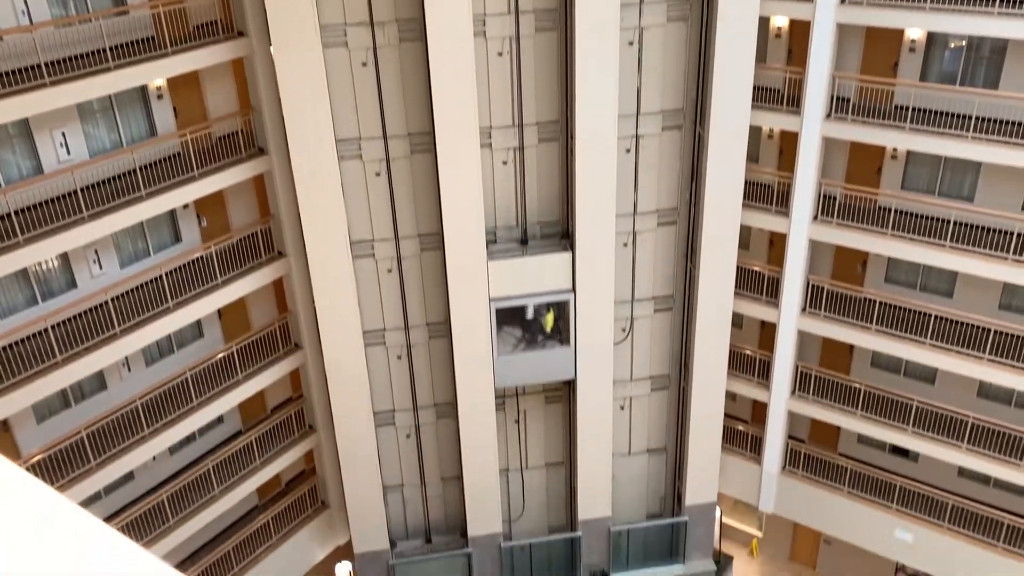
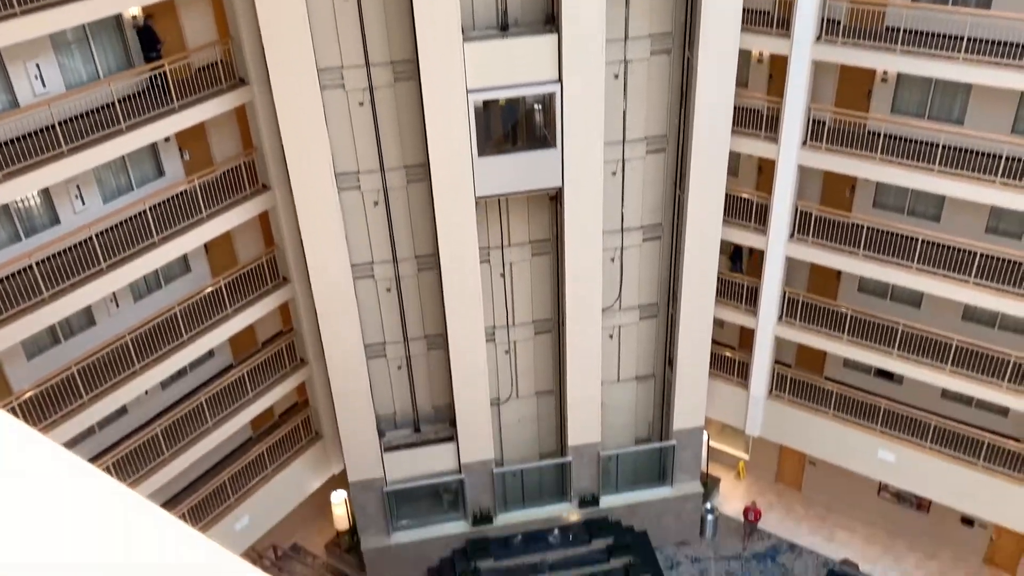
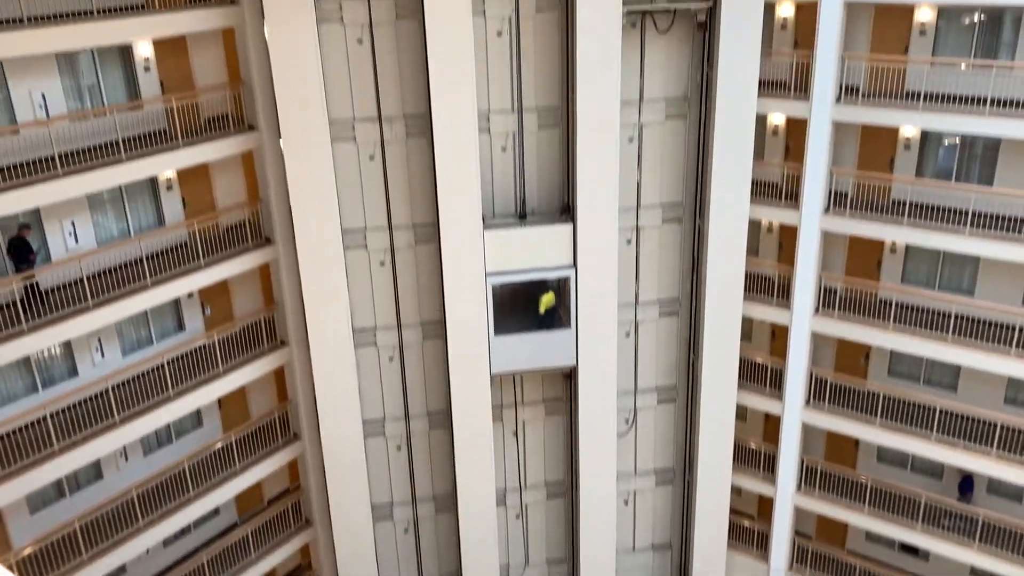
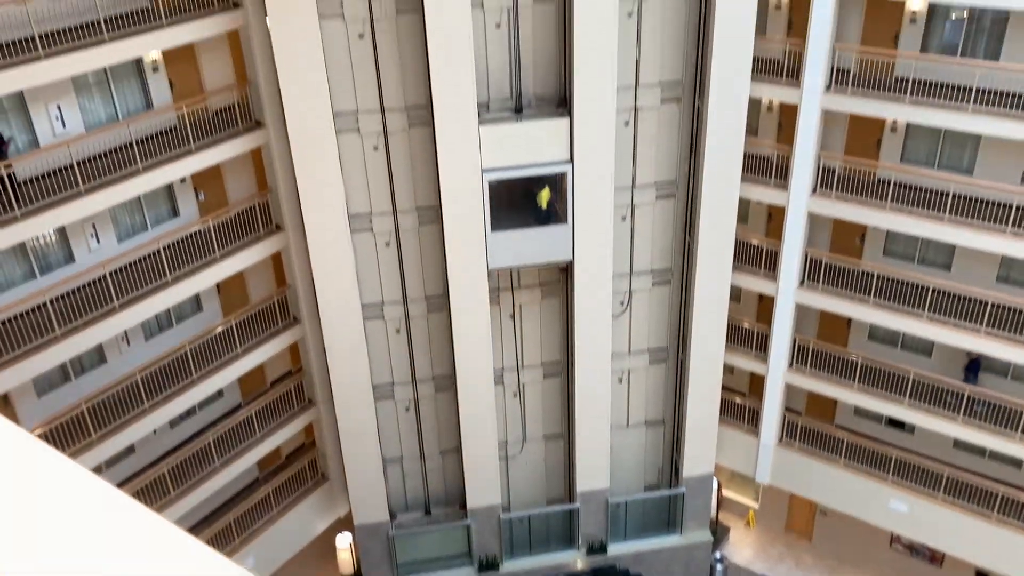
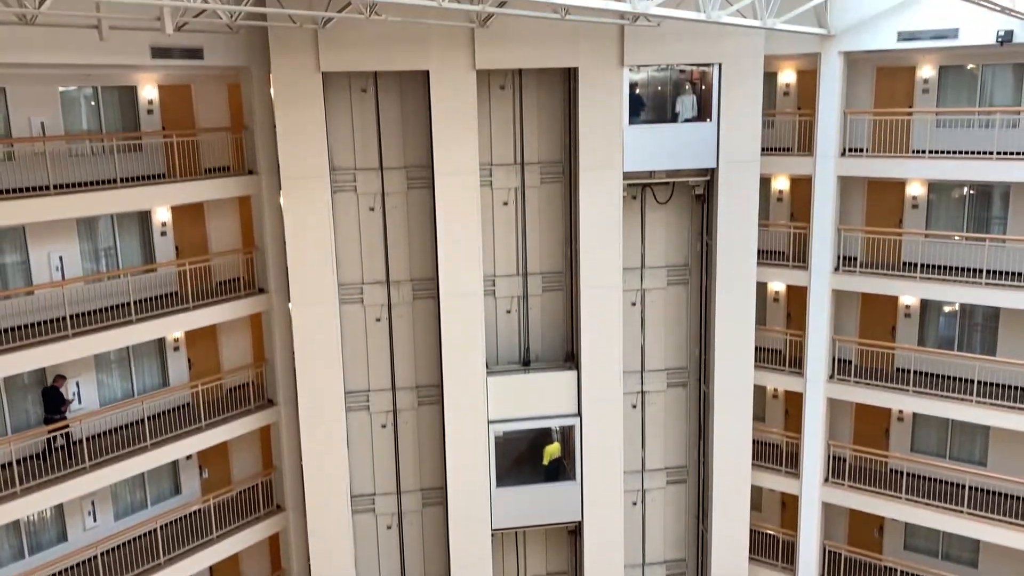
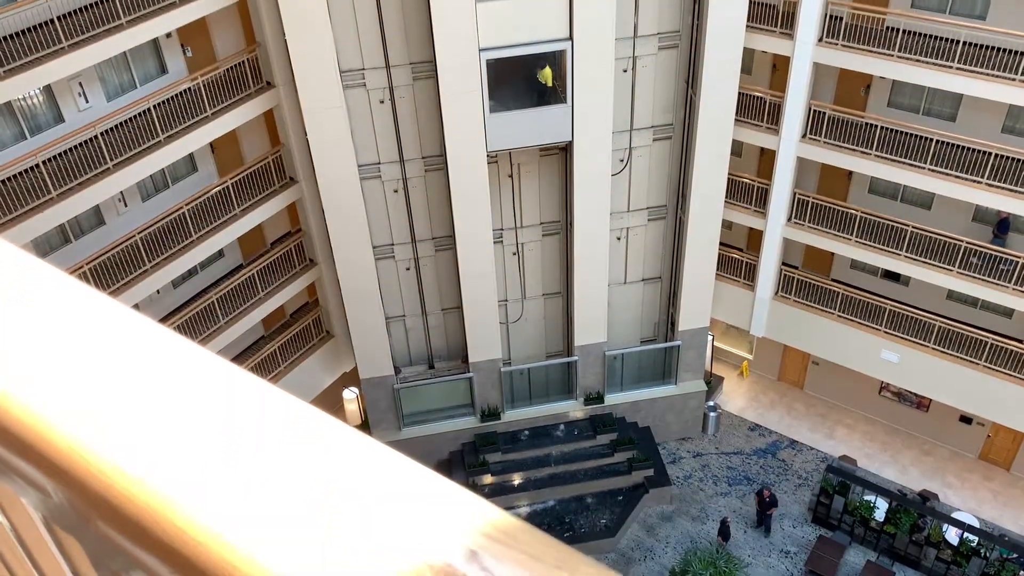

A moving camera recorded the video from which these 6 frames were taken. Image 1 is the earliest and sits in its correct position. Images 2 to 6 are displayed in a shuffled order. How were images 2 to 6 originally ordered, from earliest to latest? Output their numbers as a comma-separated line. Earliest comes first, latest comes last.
6, 4, 3, 5, 2
